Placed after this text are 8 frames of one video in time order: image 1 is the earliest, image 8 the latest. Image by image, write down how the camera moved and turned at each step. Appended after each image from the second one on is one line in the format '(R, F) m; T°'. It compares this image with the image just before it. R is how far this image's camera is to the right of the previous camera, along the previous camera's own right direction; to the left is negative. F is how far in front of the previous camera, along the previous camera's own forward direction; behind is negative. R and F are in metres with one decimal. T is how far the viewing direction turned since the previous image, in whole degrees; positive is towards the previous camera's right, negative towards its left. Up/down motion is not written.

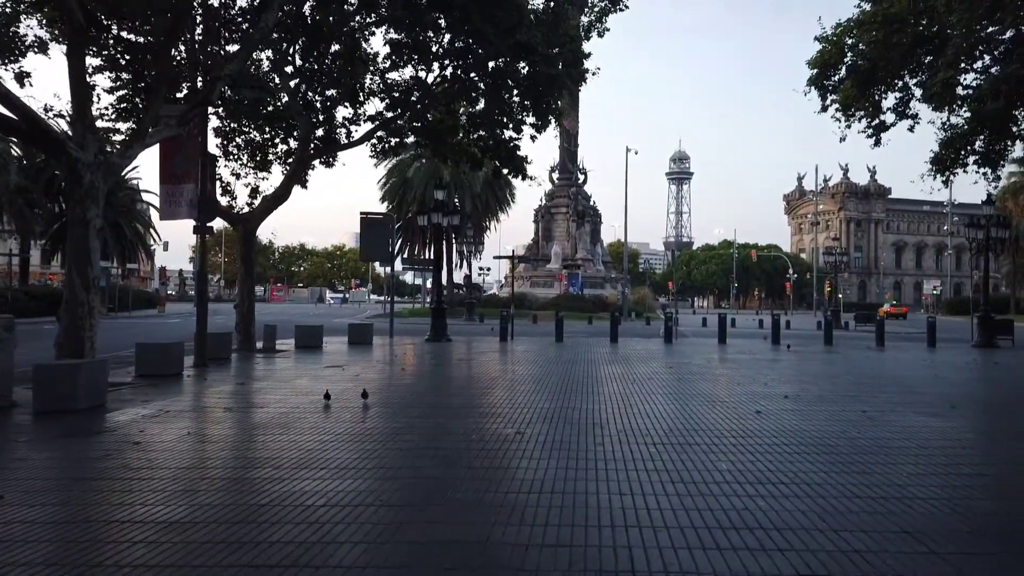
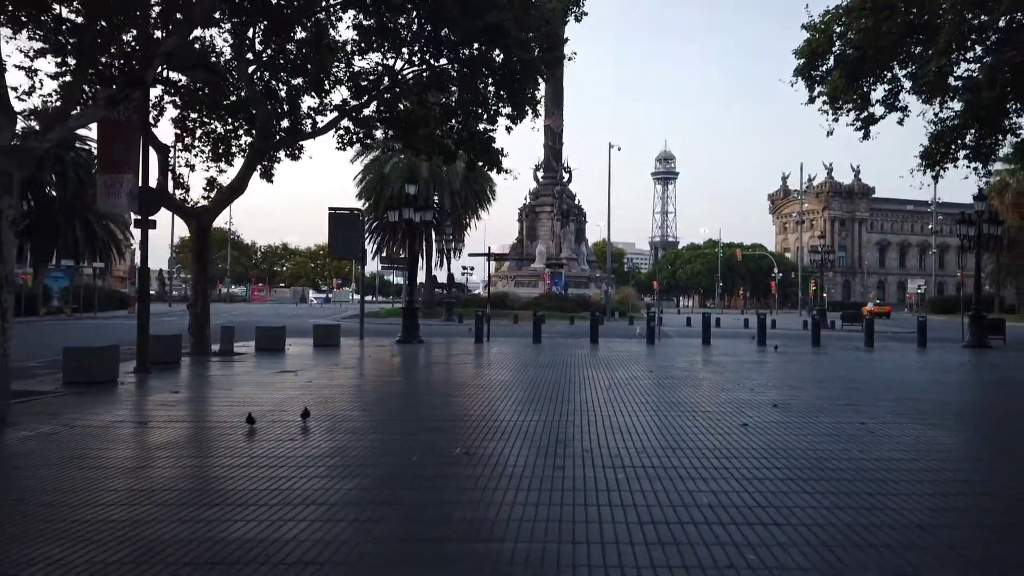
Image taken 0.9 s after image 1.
(+0.3, +1.0) m; +1°
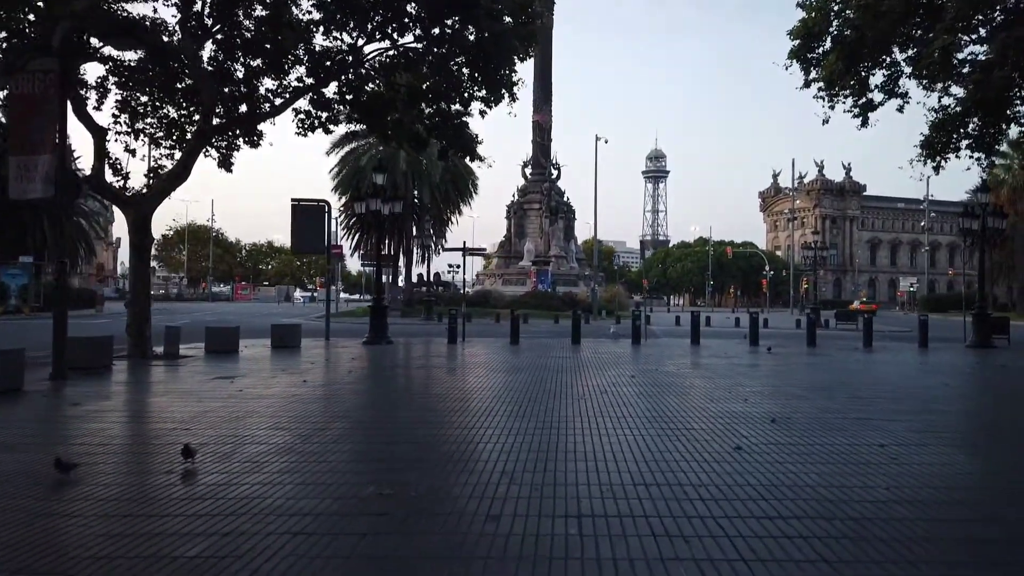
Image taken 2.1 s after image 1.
(+0.3, +1.4) m; +1°
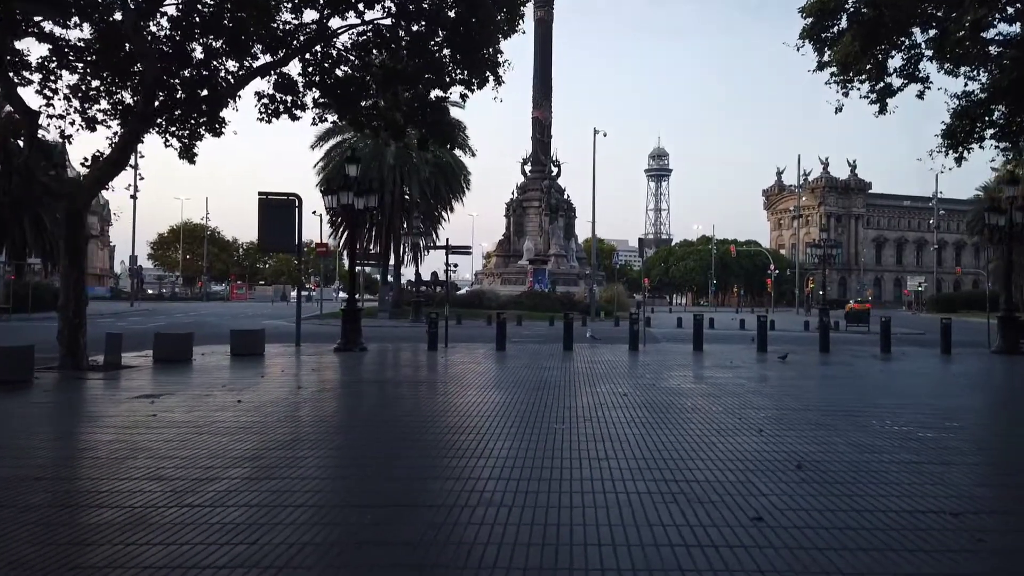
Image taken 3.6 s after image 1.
(+0.3, +1.6) m; 0°
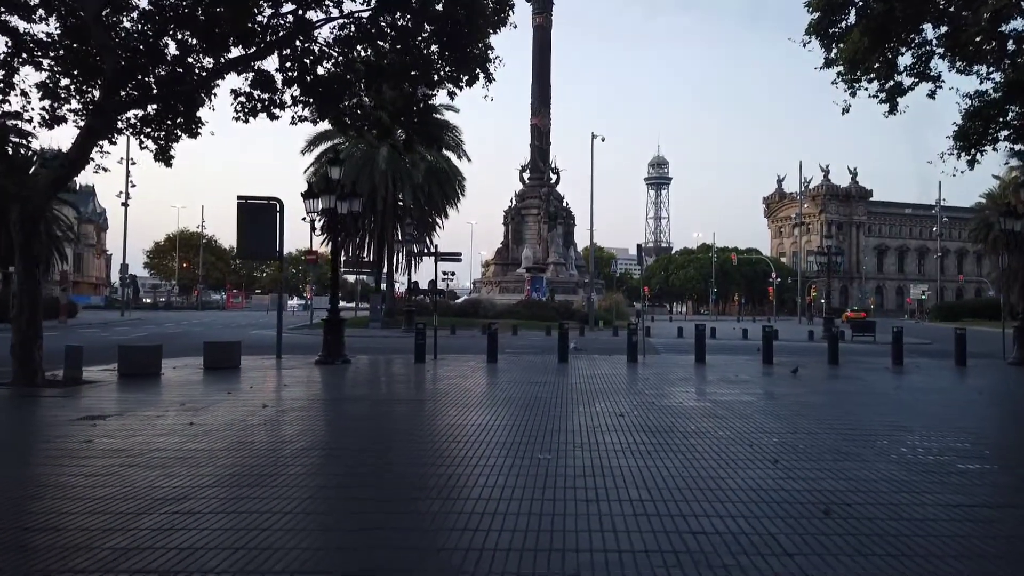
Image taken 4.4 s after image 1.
(+0.2, +0.9) m; 0°
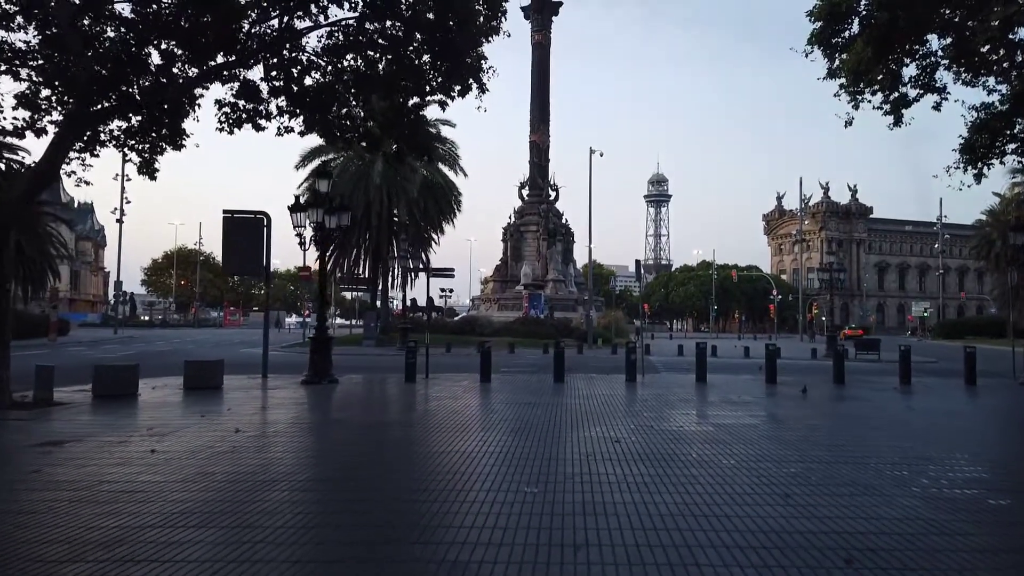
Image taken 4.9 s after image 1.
(+0.1, +0.6) m; 0°
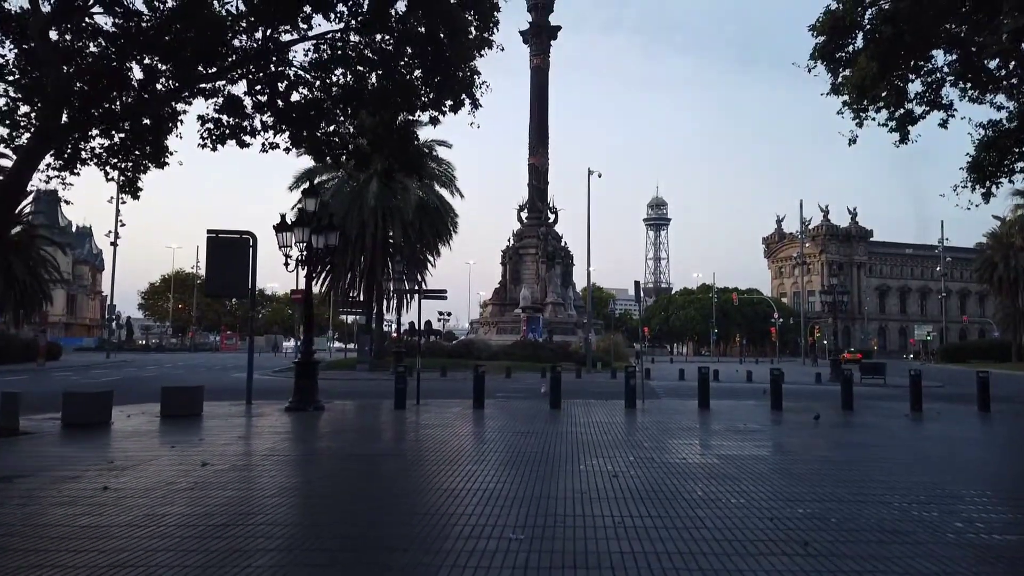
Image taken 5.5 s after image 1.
(+0.1, +0.6) m; 0°
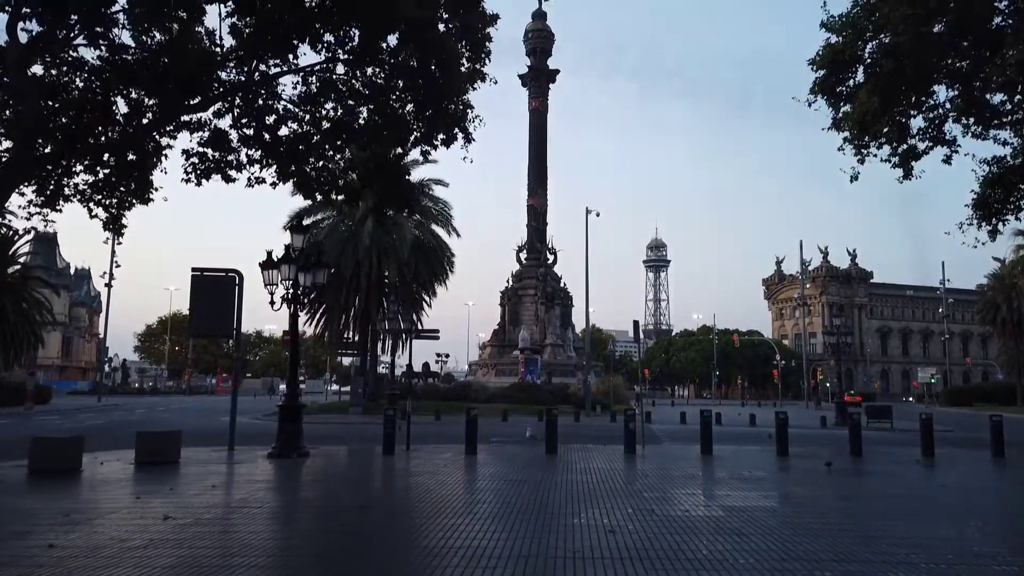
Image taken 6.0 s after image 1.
(+0.1, +0.6) m; 0°
